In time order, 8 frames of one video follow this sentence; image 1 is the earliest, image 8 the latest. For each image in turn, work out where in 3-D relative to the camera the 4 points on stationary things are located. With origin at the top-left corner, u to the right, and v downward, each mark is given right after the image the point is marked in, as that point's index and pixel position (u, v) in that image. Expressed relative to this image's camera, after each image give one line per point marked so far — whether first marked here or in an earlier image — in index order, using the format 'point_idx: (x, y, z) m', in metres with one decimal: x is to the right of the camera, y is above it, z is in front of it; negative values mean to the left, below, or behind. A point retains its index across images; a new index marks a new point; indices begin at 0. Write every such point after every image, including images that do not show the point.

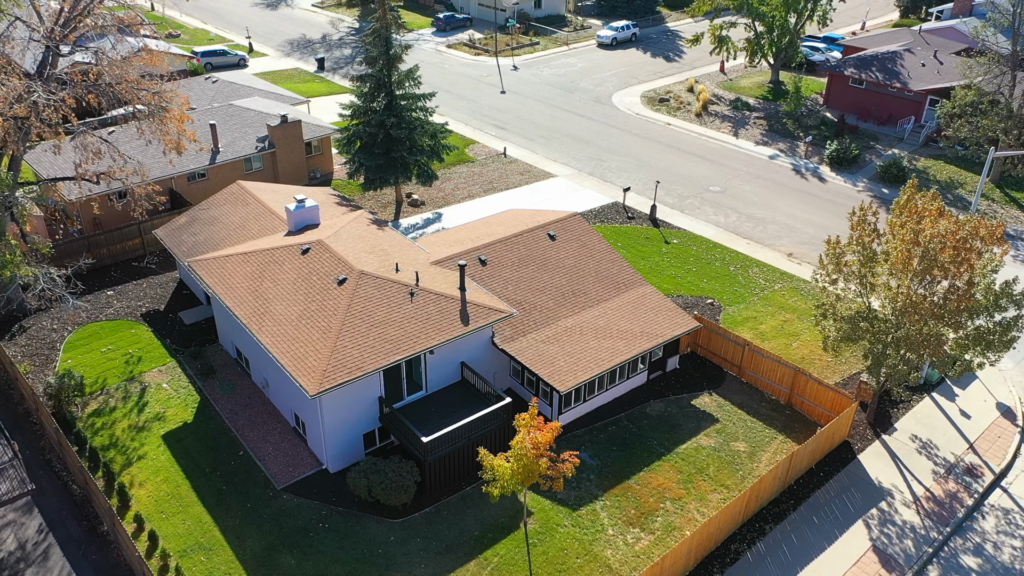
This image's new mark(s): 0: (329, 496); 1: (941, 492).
0: (-4.2, -4.8, +18.8) m
1: (+10.3, -4.9, +19.8) m
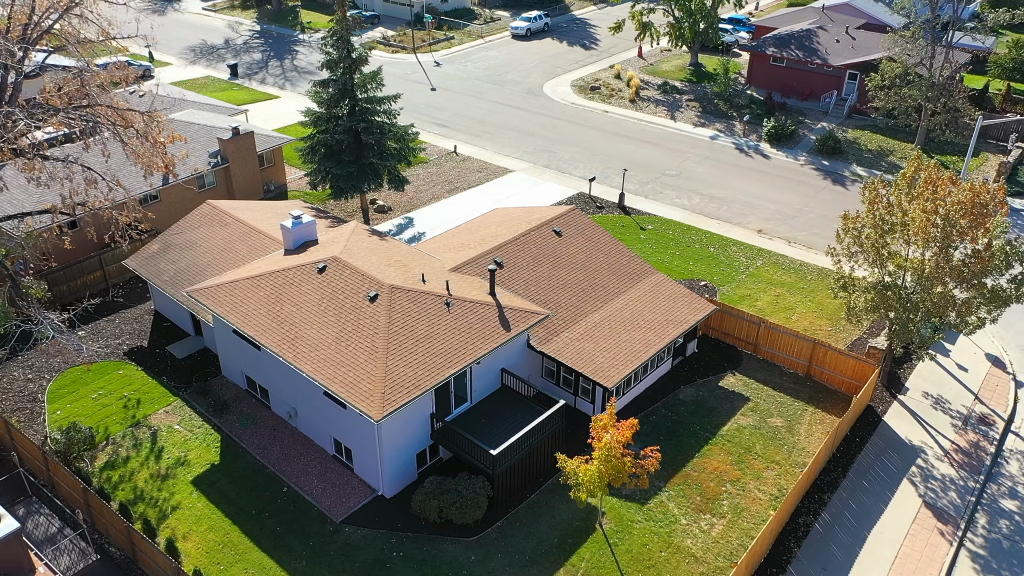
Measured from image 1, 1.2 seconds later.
0: (-2.6, -5.2, +18.1) m
1: (+11.6, -4.0, +21.0) m
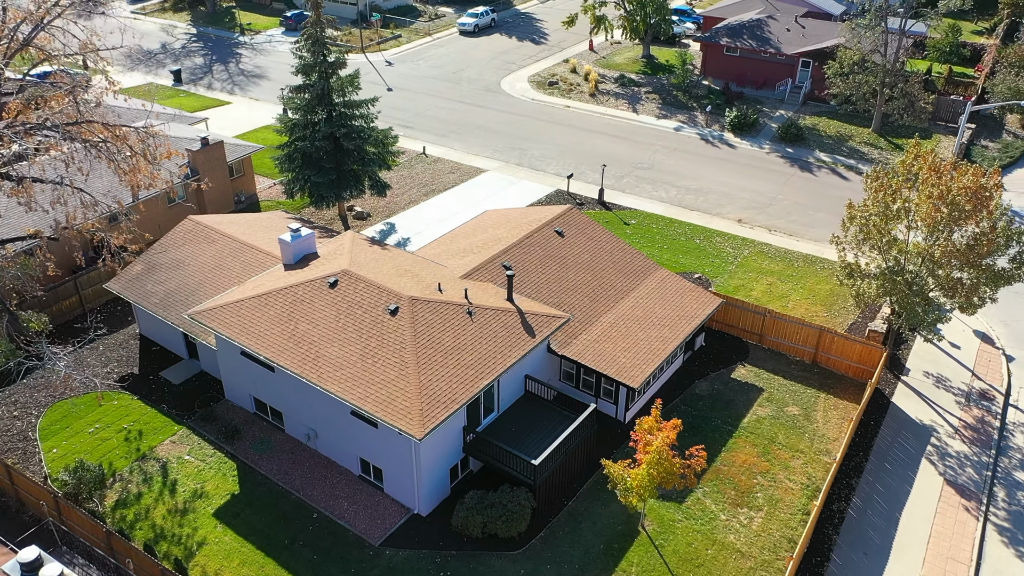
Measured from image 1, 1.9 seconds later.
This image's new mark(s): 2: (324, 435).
0: (-1.6, -5.4, +17.6) m
1: (+12.2, -3.5, +21.7) m
2: (-4.4, -3.5, +19.4) m
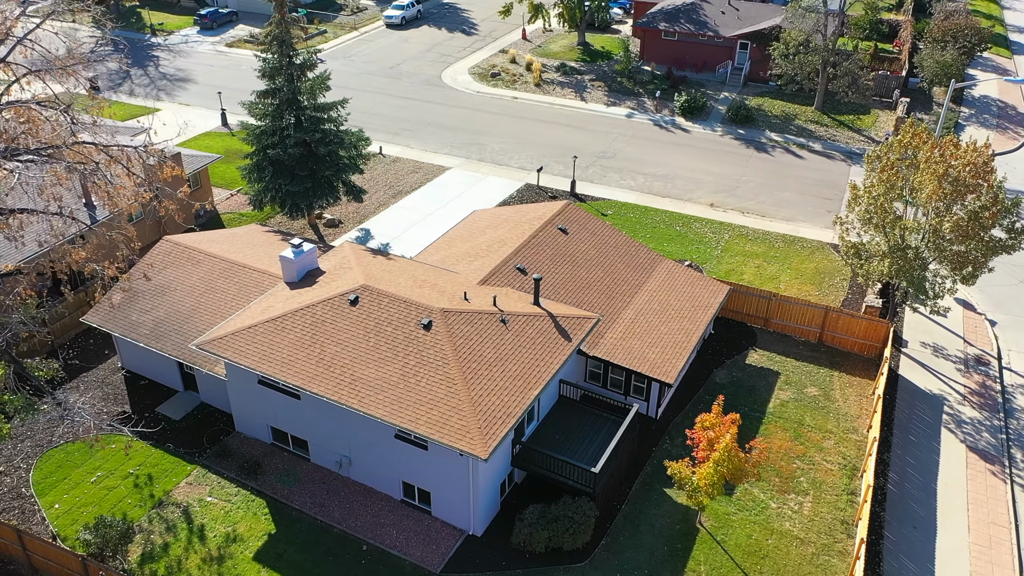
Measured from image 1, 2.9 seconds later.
0: (-0.3, -5.6, +16.9) m
1: (+12.7, -2.7, +22.6) m
2: (-3.4, -3.9, +18.4) m
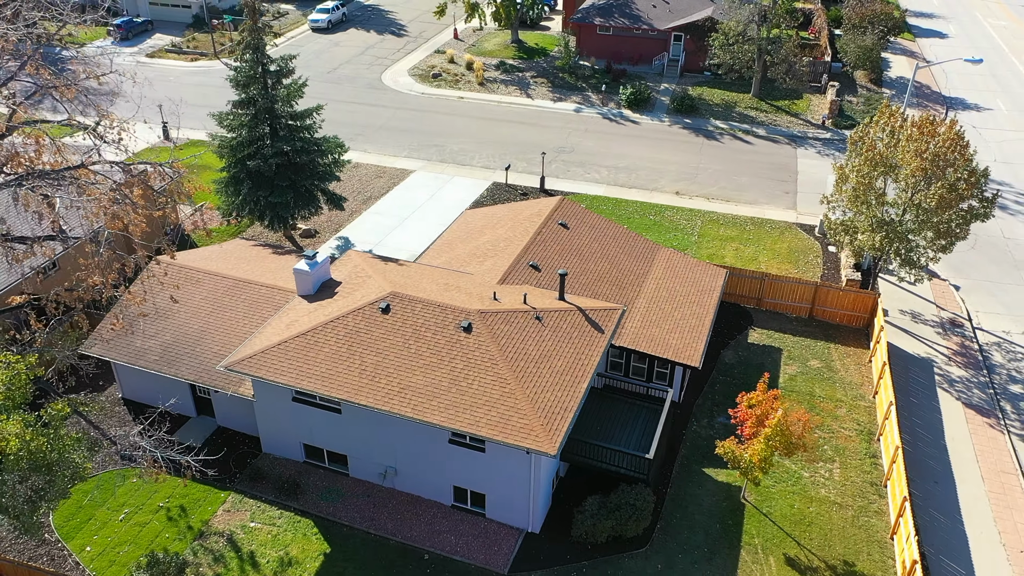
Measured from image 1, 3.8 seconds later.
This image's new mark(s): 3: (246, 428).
0: (+1.1, -5.5, +17.0) m
1: (+13.1, -1.7, +24.2) m
2: (-2.3, -4.0, +18.1) m
3: (-6.4, -3.4, +19.7) m
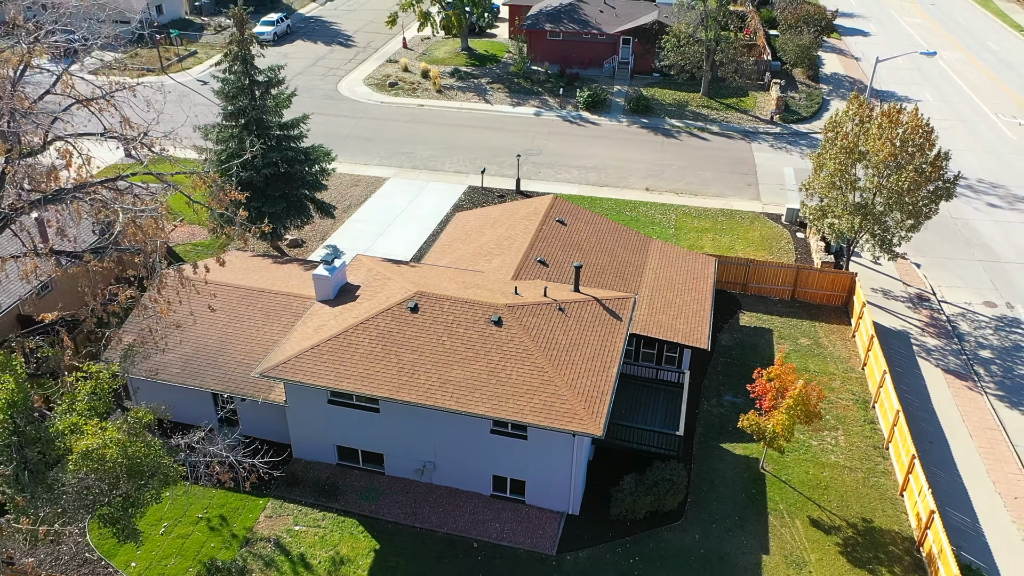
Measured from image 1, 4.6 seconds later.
0: (+2.0, -5.3, +17.8) m
1: (+13.1, -1.0, +26.1) m
2: (-1.5, -4.0, +18.5) m
3: (-5.7, -3.5, +19.8) m
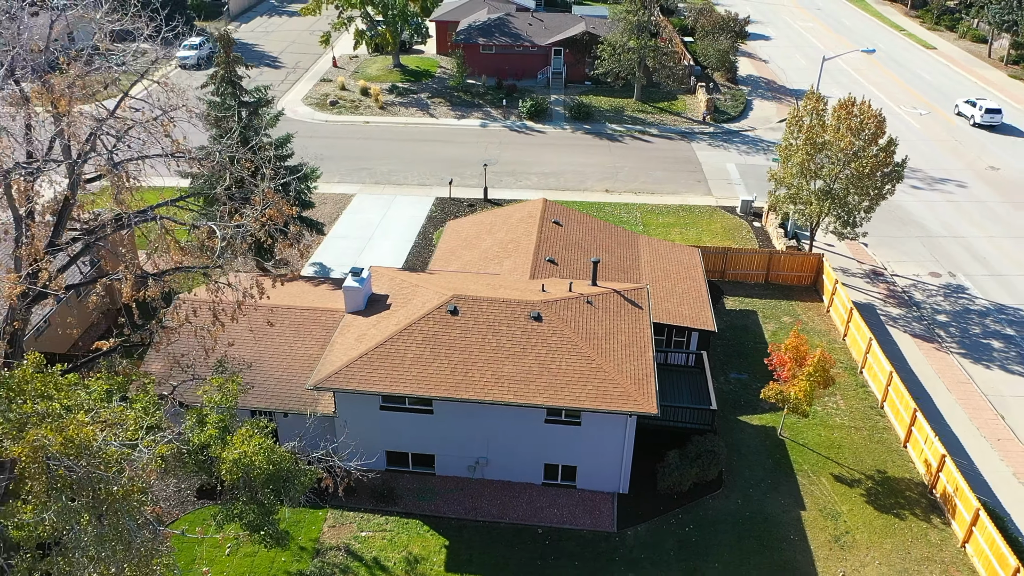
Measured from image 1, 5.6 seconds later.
0: (+3.3, -5.0, +18.9) m
1: (+12.9, -0.1, +28.6) m
2: (-0.4, -4.0, +19.2) m
3: (-4.7, -3.9, +19.9) m
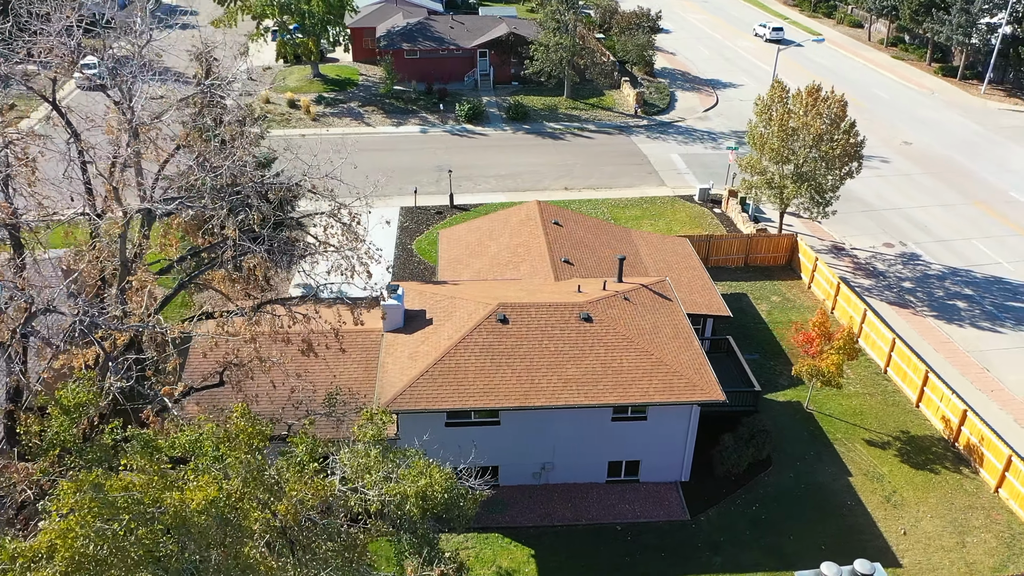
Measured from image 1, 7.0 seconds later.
0: (+4.9, -4.8, +19.5) m
1: (+12.5, +0.9, +30.5) m
2: (+1.1, -4.1, +19.3) m
3: (-3.3, -4.4, +19.3) m
